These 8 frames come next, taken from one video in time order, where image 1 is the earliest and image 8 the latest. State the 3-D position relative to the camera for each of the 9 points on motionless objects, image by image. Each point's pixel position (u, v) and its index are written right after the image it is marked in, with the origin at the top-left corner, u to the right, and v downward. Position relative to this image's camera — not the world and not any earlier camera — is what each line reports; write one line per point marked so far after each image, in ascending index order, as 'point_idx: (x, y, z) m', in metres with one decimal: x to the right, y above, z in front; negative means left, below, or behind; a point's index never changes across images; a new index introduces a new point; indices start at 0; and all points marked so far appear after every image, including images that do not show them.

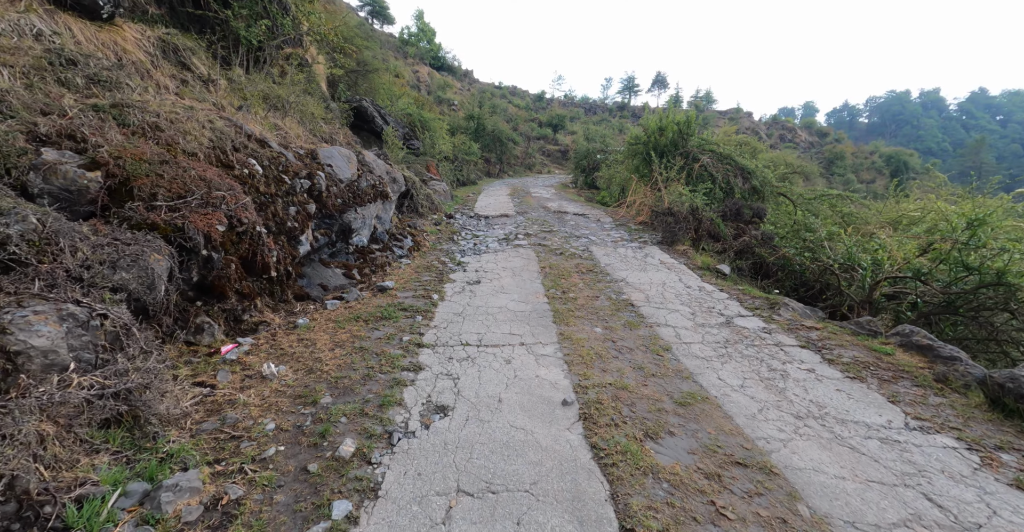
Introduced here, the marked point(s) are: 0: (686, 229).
0: (+2.9, +0.6, +6.8) m
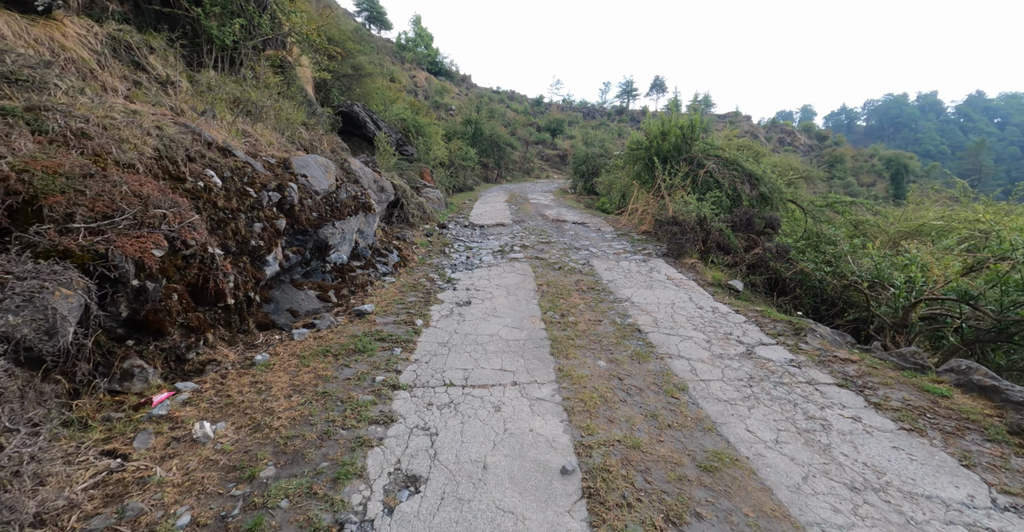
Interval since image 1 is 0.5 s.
0: (+2.8, +0.4, +6.3) m
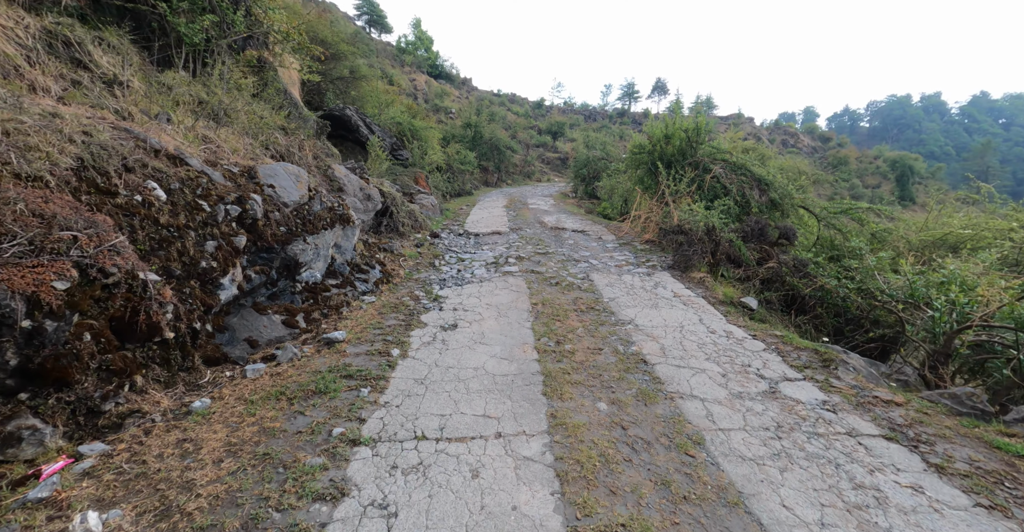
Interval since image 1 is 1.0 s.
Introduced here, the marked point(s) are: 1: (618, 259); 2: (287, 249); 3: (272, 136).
0: (+2.7, +0.2, +5.8) m
1: (+1.8, +0.1, +6.8) m
2: (-2.2, +0.2, +4.1) m
3: (-3.2, +1.7, +5.4) m
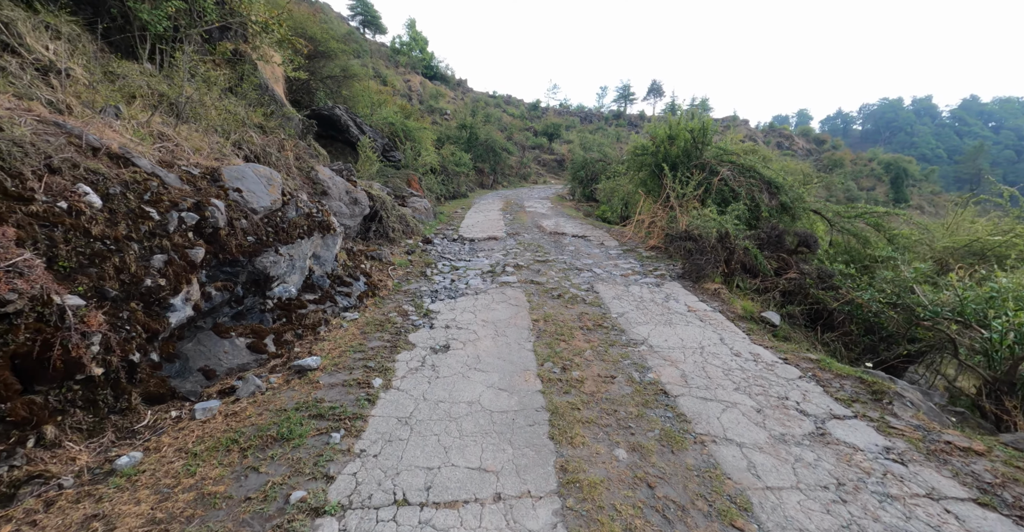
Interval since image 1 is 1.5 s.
0: (+2.7, +0.1, +5.4) m
1: (+1.7, 0.0, +6.4) m
2: (-2.2, 0.0, +3.6) m
3: (-3.2, +1.6, +5.0) m
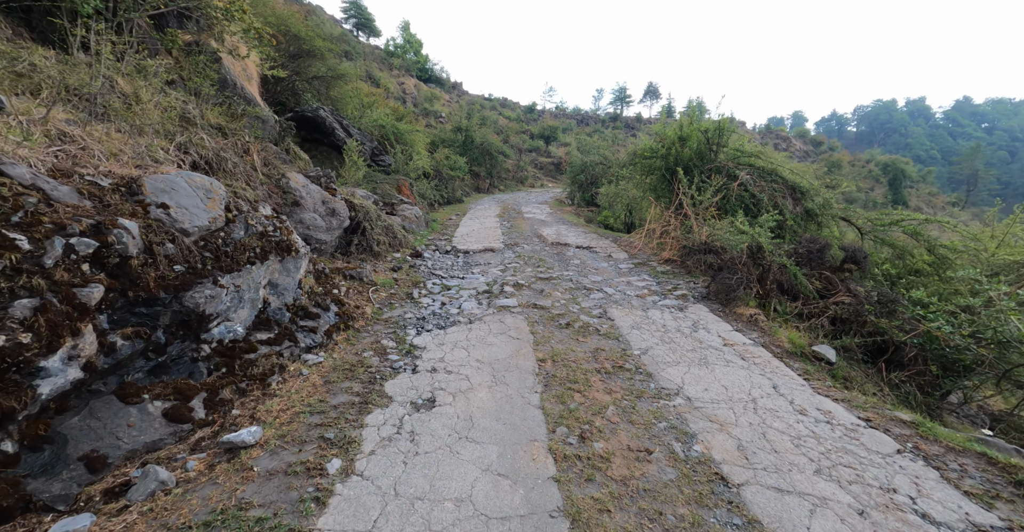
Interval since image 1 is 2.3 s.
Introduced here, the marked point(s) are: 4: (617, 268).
0: (+2.7, -0.2, +4.7) m
1: (+1.7, -0.3, +5.6) m
2: (-2.2, -0.2, +2.8) m
3: (-3.2, +1.3, +4.2) m
4: (+1.7, 0.0, +6.6) m
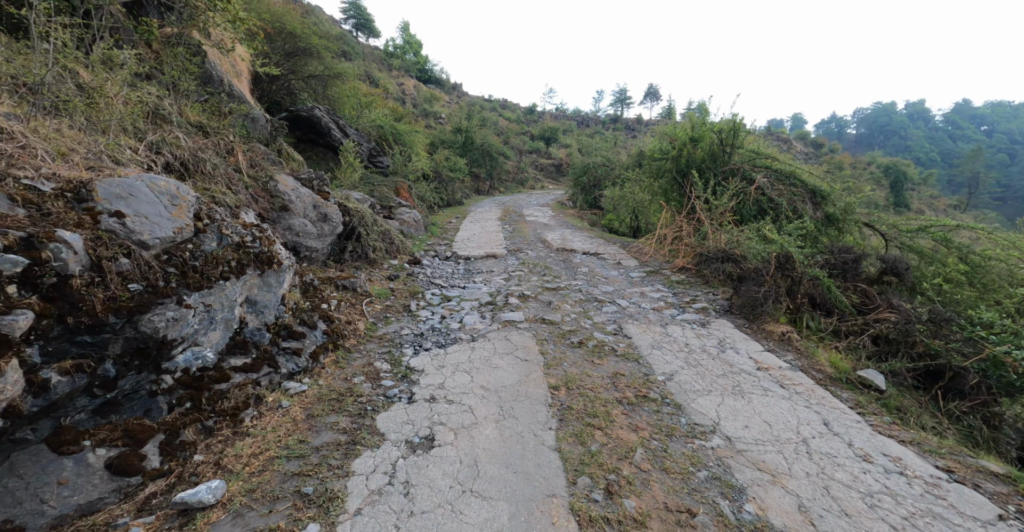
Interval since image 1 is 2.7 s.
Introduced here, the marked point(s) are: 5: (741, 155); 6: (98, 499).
0: (+2.7, -0.3, +4.3) m
1: (+1.8, -0.4, +5.2) m
2: (-2.2, -0.3, +2.4) m
3: (-3.2, +1.2, +3.8) m
4: (+1.8, -0.2, +6.2) m
5: (+4.3, +2.1, +7.7) m
6: (-2.0, -1.1, +2.0) m
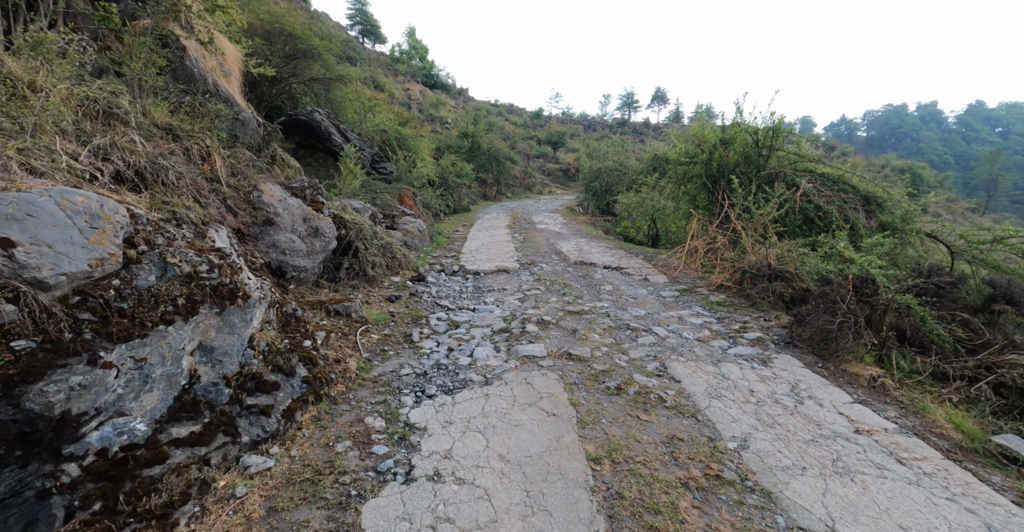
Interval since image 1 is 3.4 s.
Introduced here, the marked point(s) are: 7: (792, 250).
0: (+2.9, -0.5, +3.5) m
1: (+2.0, -0.6, +4.5) m
2: (-2.0, -0.5, +1.7) m
3: (-3.0, +1.0, +3.1) m
4: (+2.0, -0.4, +5.4) m
5: (+4.6, +1.9, +6.9) m
6: (-1.8, -1.3, +1.2) m
7: (+3.7, +0.3, +5.3) m
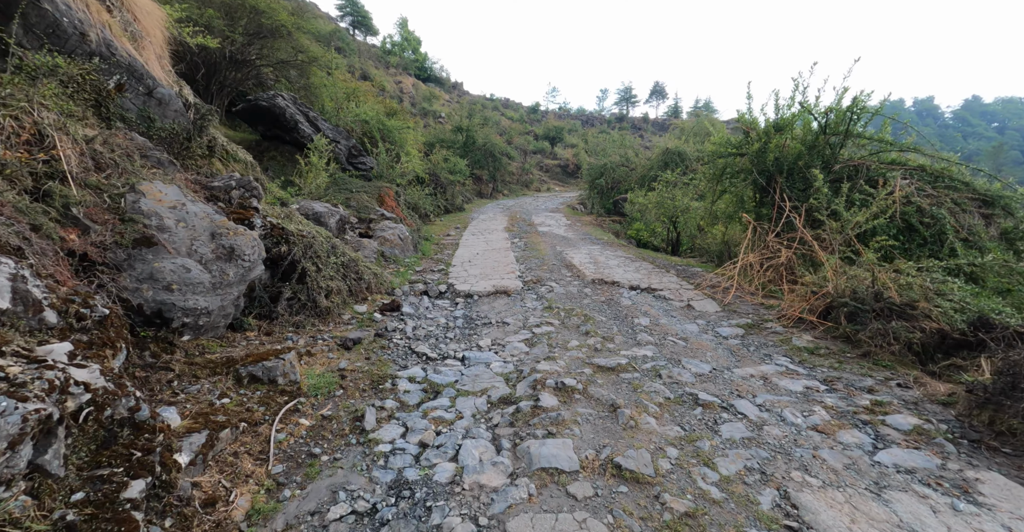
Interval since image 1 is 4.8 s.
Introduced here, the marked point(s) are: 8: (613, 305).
0: (+3.0, -0.8, +1.9) m
1: (+2.0, -0.9, +2.9) m
2: (-1.9, -0.9, +0.1) m
3: (-2.9, +0.7, +1.5) m
4: (+2.0, -0.7, +3.9) m
5: (+4.6, +1.6, +5.4) m
6: (-1.7, -1.6, -0.3) m
7: (+3.7, 0.0, +3.8) m
8: (+1.3, -0.4, +5.0) m
